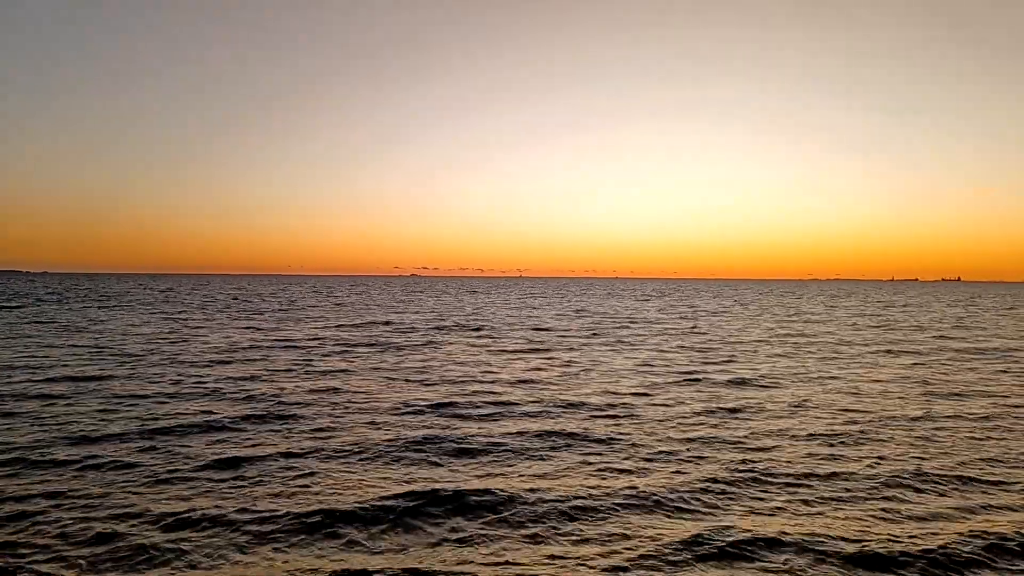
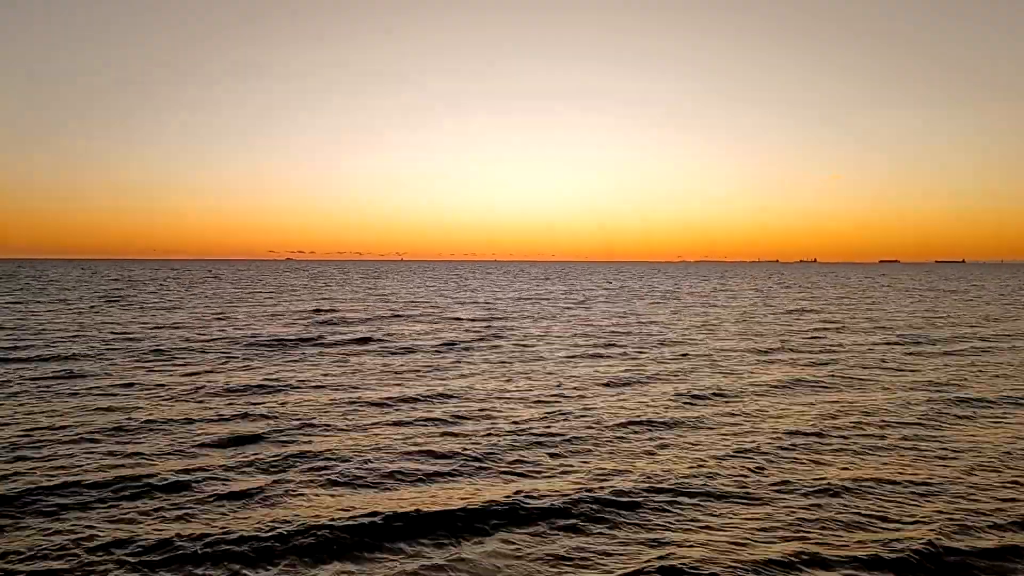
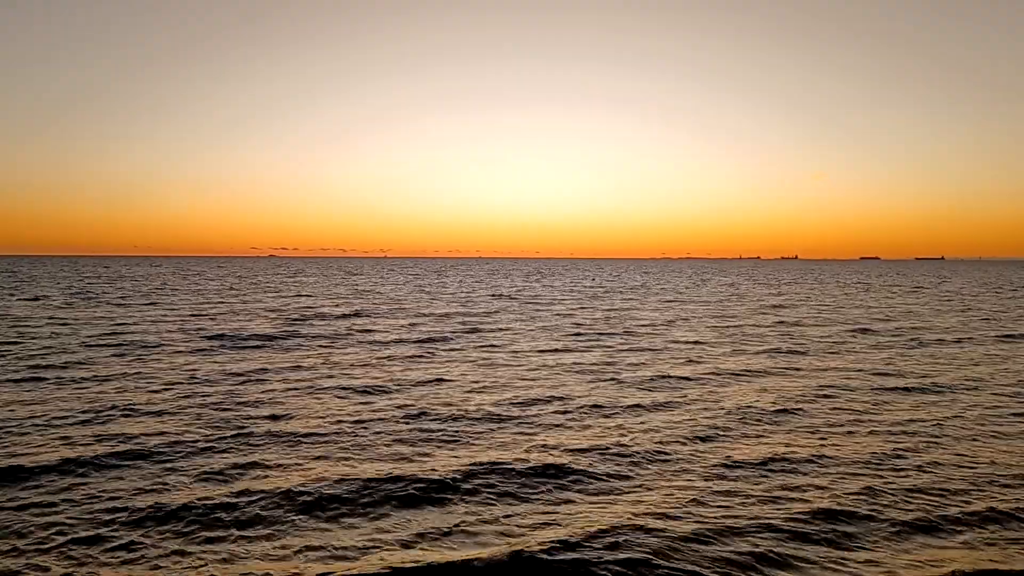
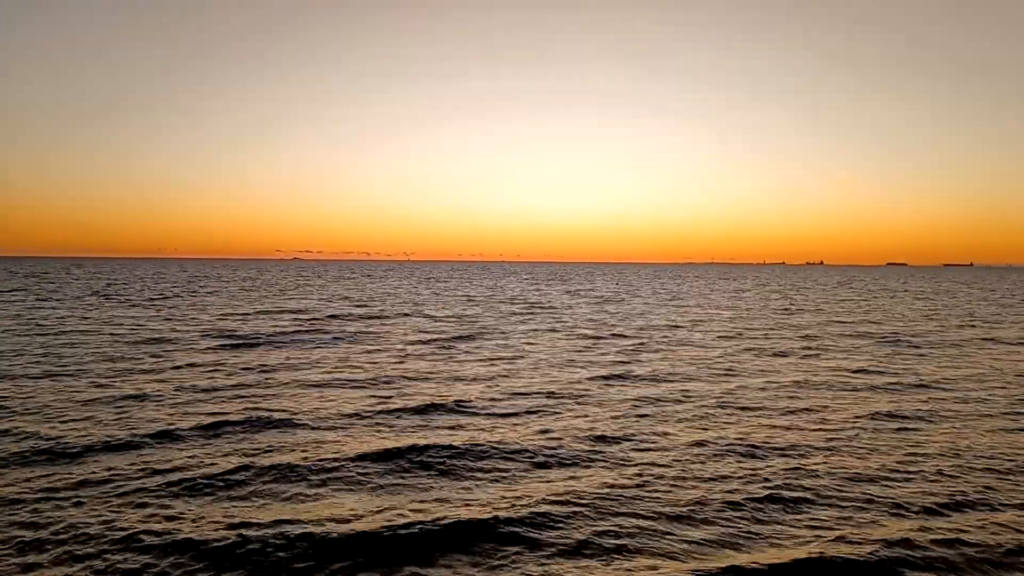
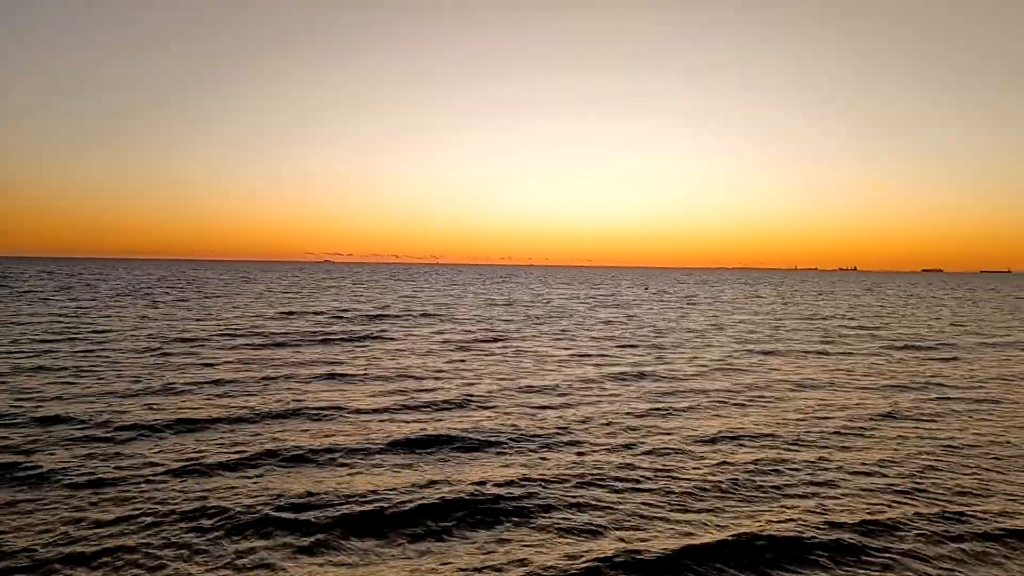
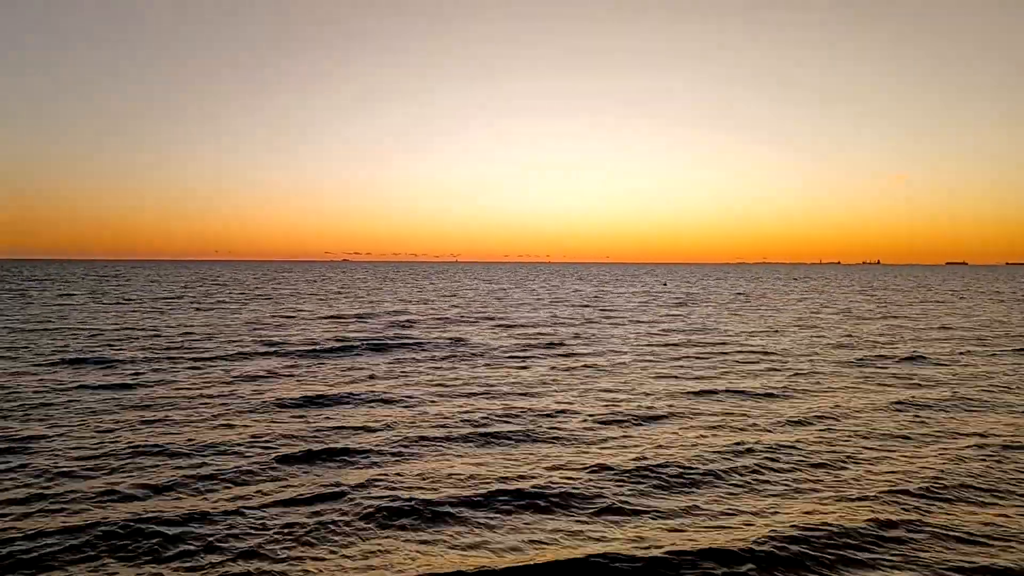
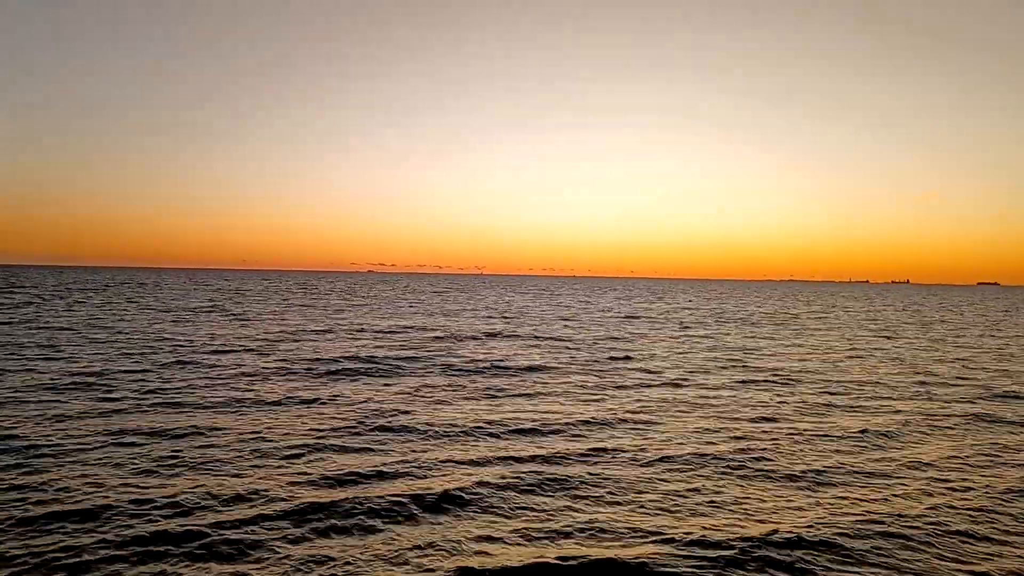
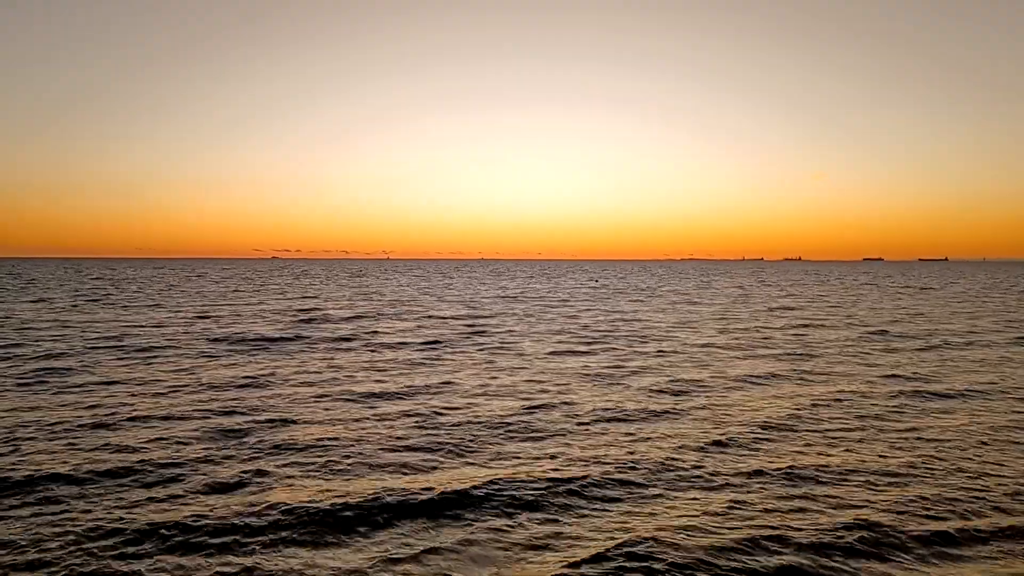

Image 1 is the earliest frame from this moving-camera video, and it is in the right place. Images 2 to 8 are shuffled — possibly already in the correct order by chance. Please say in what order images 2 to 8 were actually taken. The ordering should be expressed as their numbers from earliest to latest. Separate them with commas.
5, 4, 3, 8, 2, 6, 7
